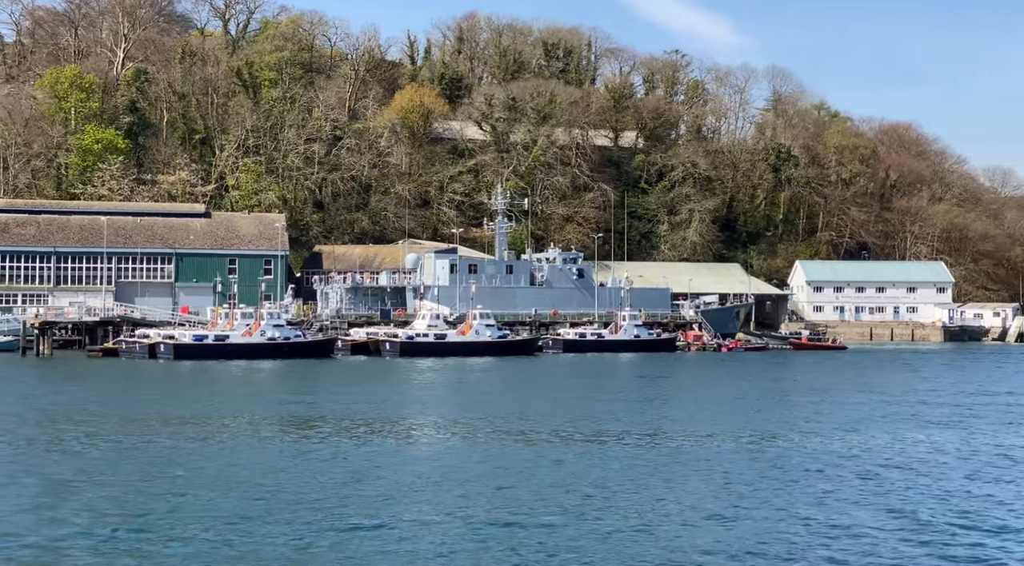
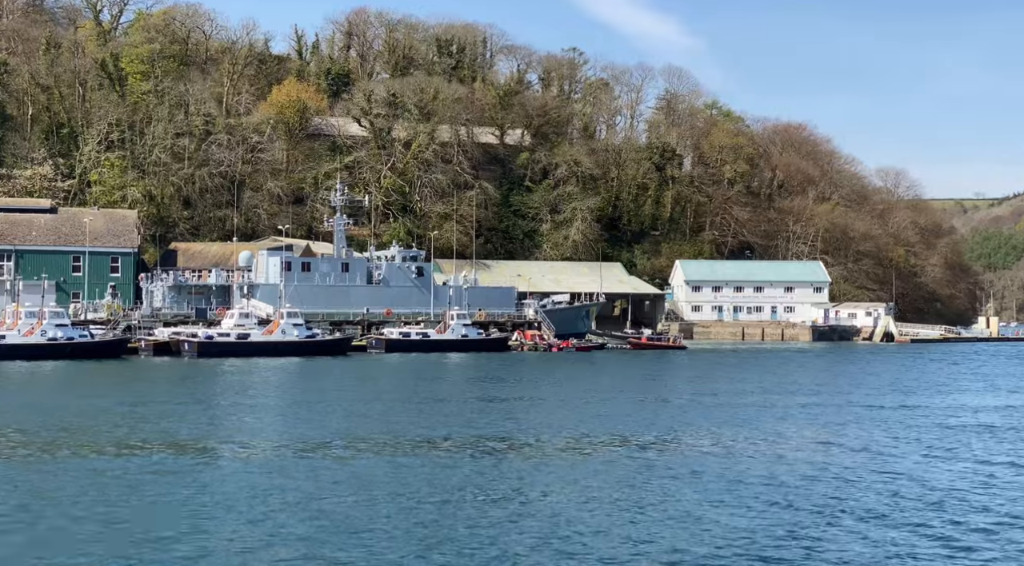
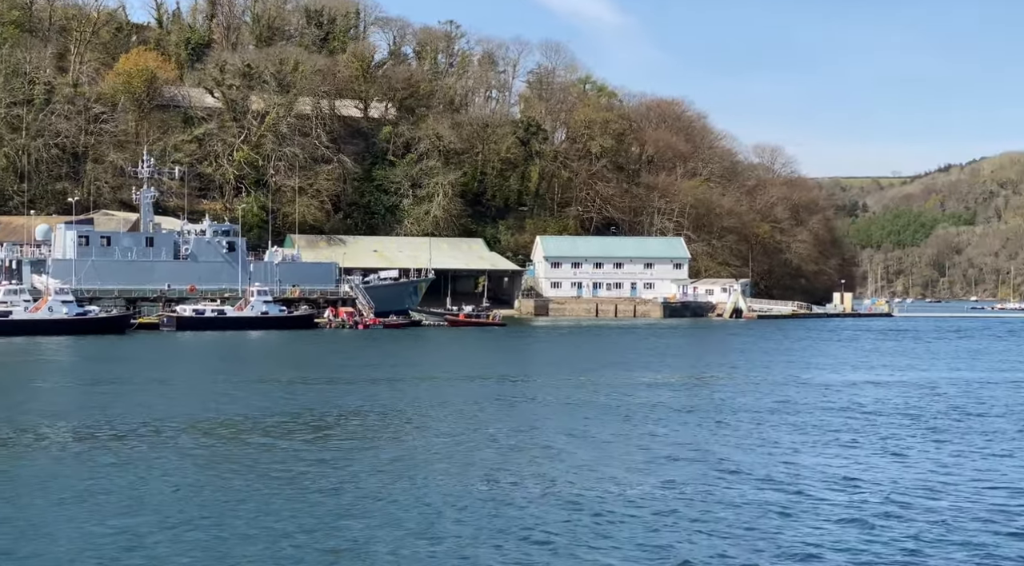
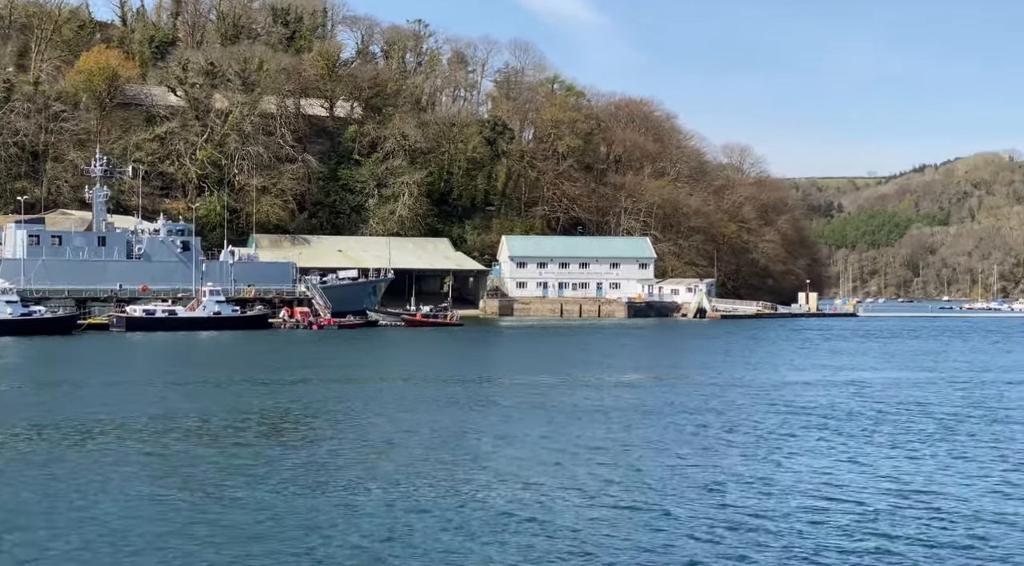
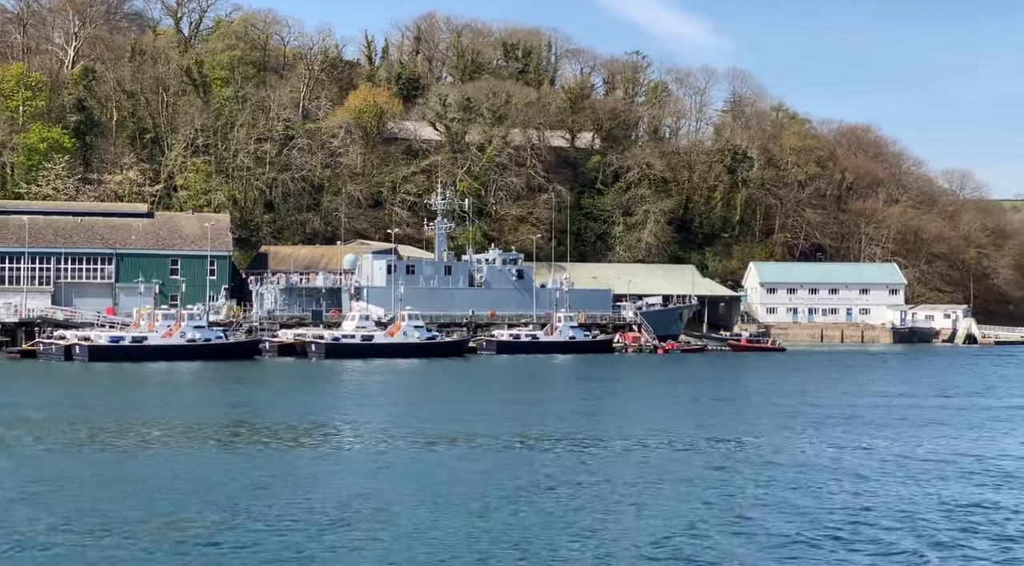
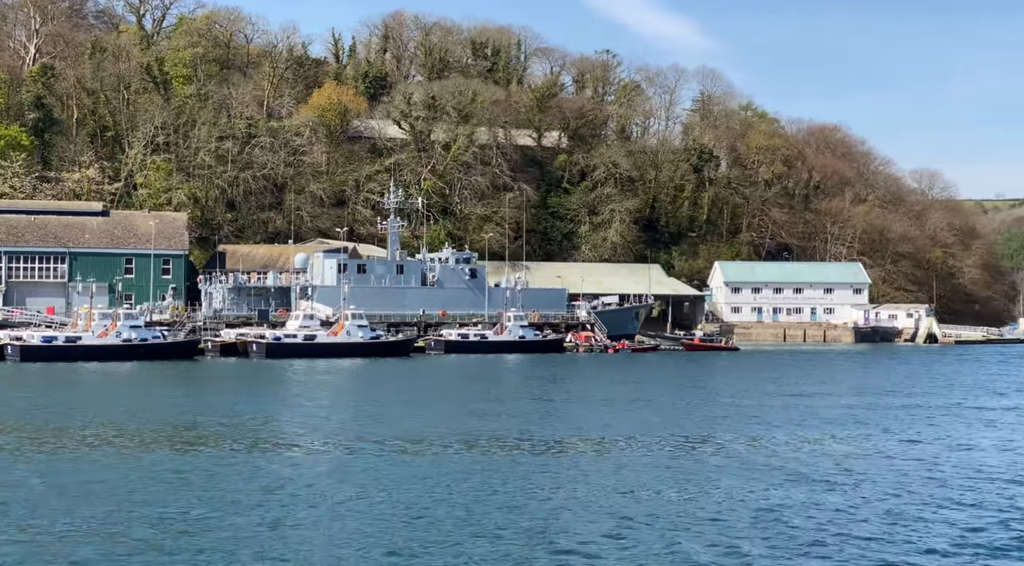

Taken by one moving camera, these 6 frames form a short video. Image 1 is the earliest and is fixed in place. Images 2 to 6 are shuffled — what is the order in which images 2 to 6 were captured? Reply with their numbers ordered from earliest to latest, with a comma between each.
5, 6, 2, 3, 4
